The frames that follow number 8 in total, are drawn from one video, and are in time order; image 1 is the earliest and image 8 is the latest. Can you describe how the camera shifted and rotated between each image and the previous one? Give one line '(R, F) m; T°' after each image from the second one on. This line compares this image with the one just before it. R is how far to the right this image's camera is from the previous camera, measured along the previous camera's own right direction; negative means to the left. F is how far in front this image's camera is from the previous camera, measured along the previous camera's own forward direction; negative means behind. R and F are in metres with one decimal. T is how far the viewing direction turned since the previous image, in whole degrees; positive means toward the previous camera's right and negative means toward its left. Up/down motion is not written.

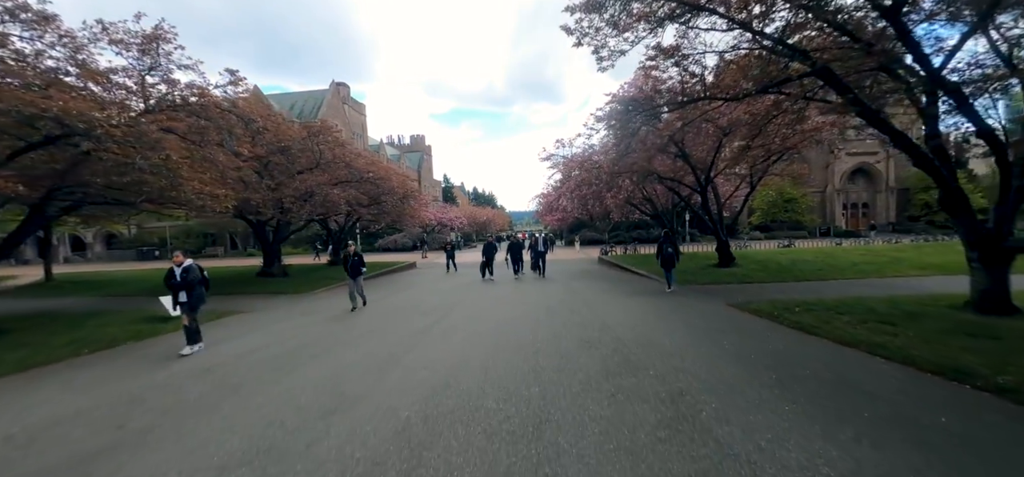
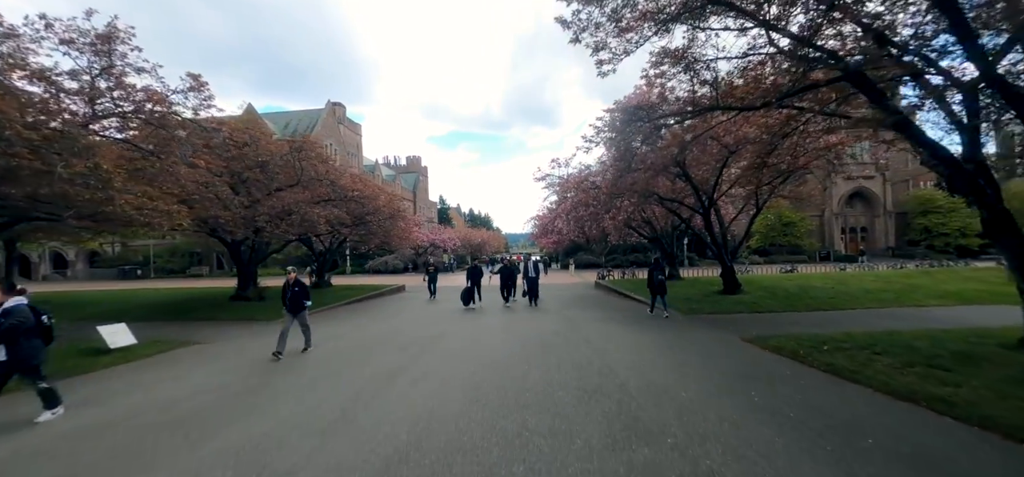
(+0.2, +1.2) m; +1°
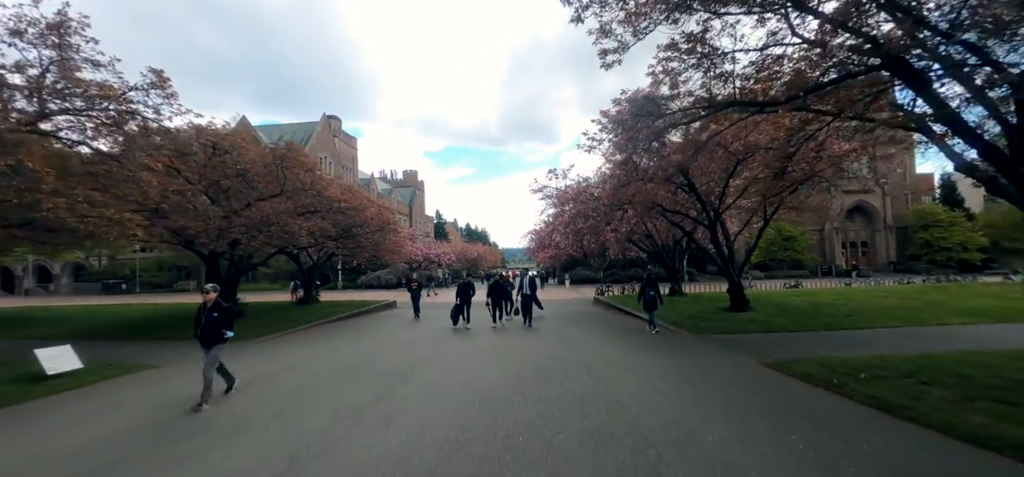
(+0.1, +1.0) m; 0°
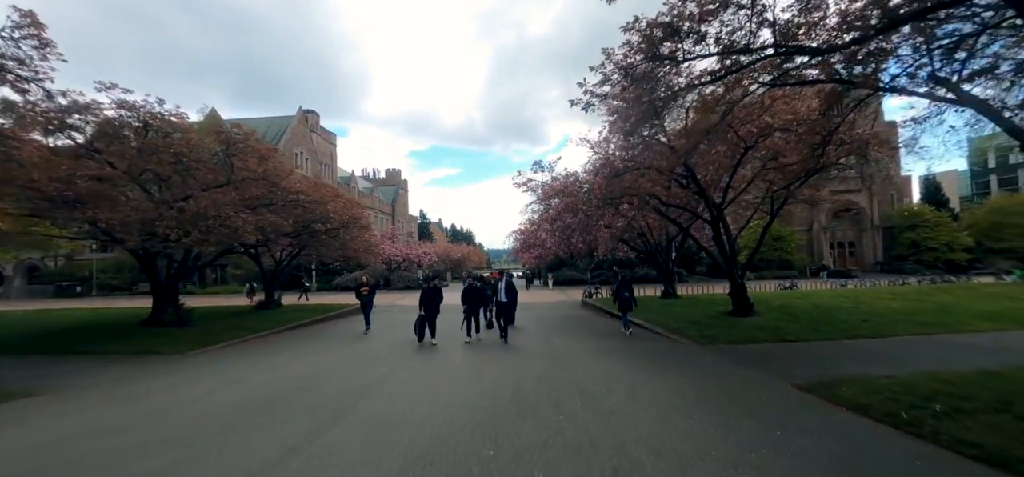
(+0.2, +2.0) m; +2°
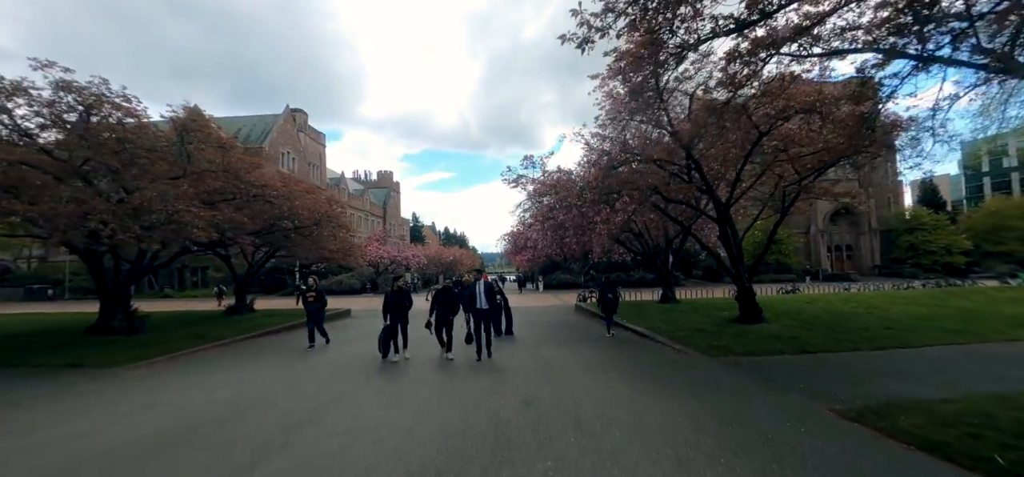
(+0.3, +1.5) m; +1°
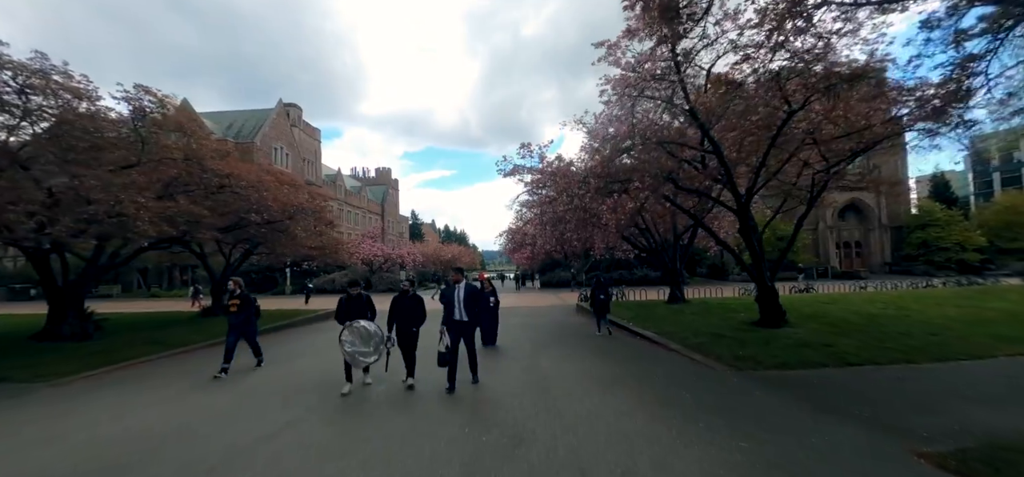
(+0.2, +1.5) m; 0°
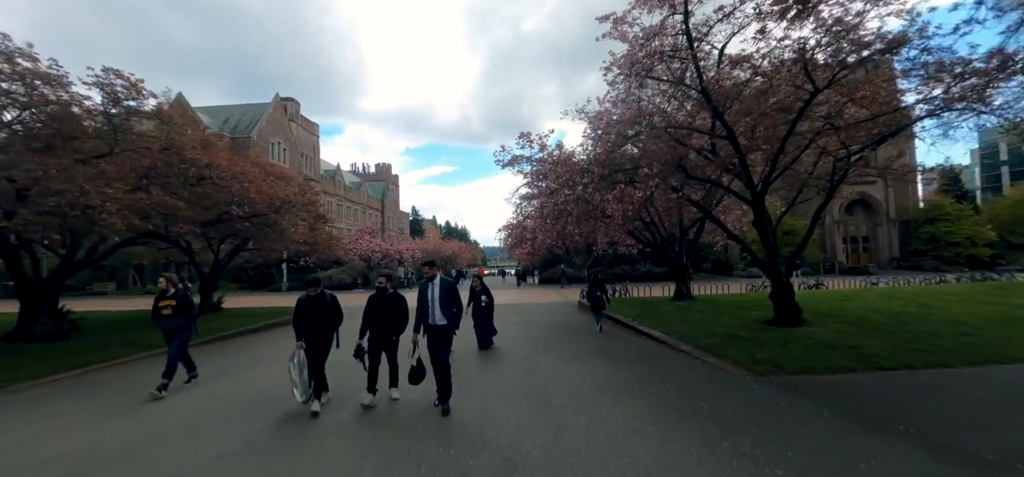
(+0.1, +0.8) m; 0°
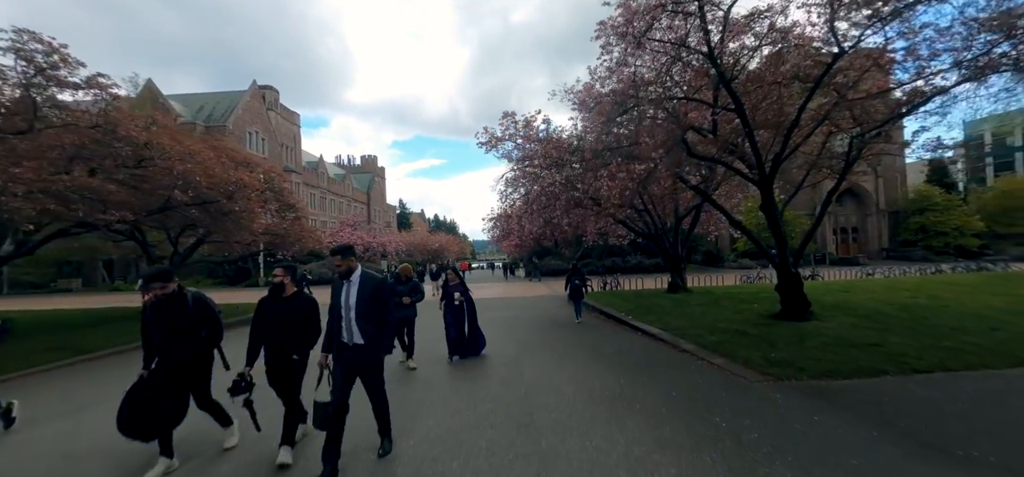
(+0.2, +1.3) m; +2°
